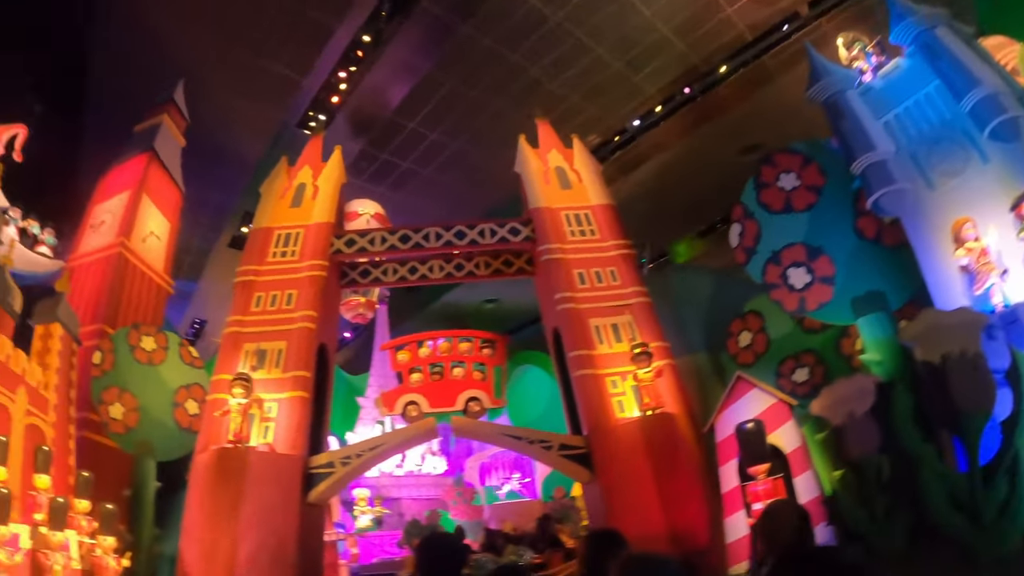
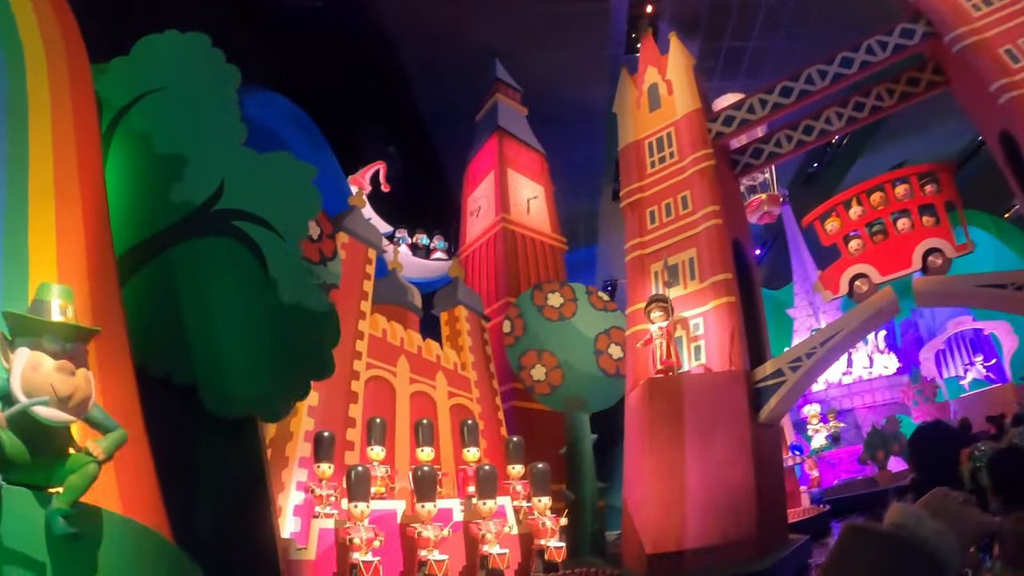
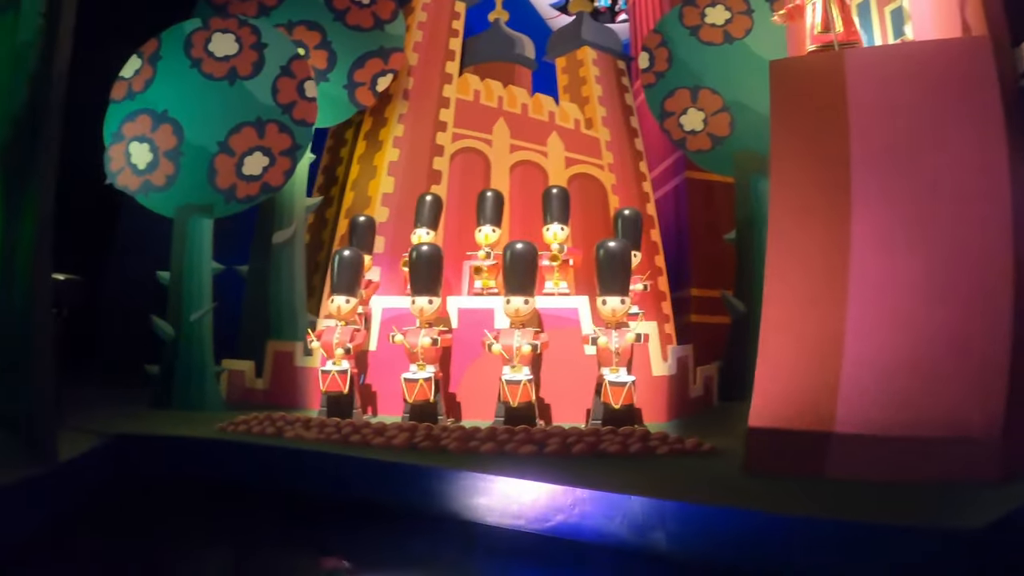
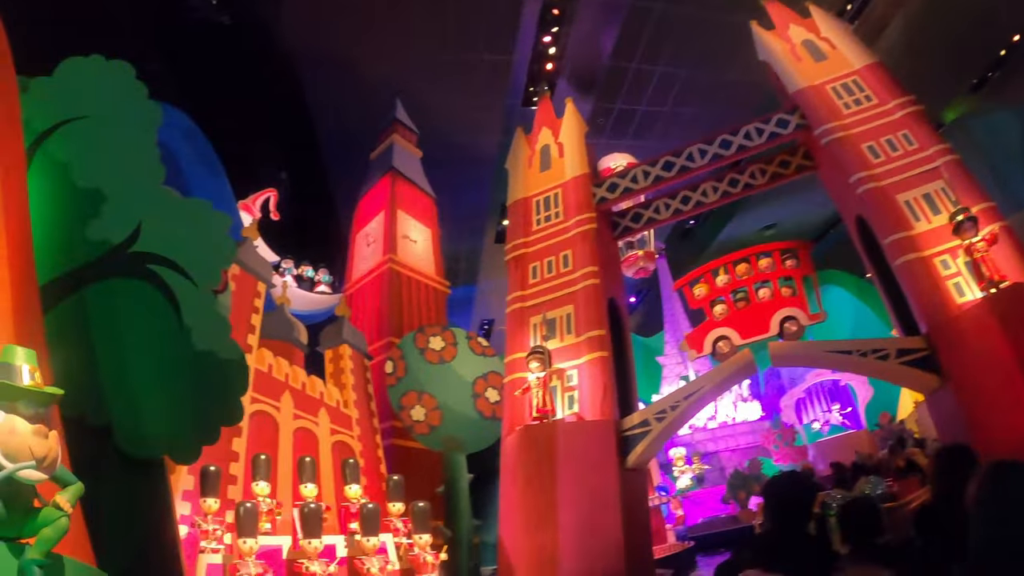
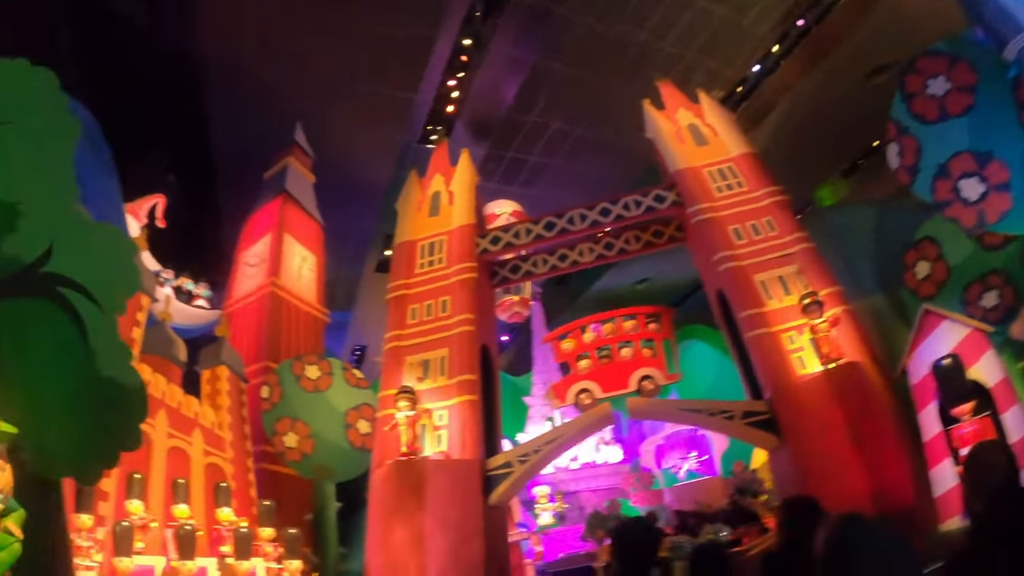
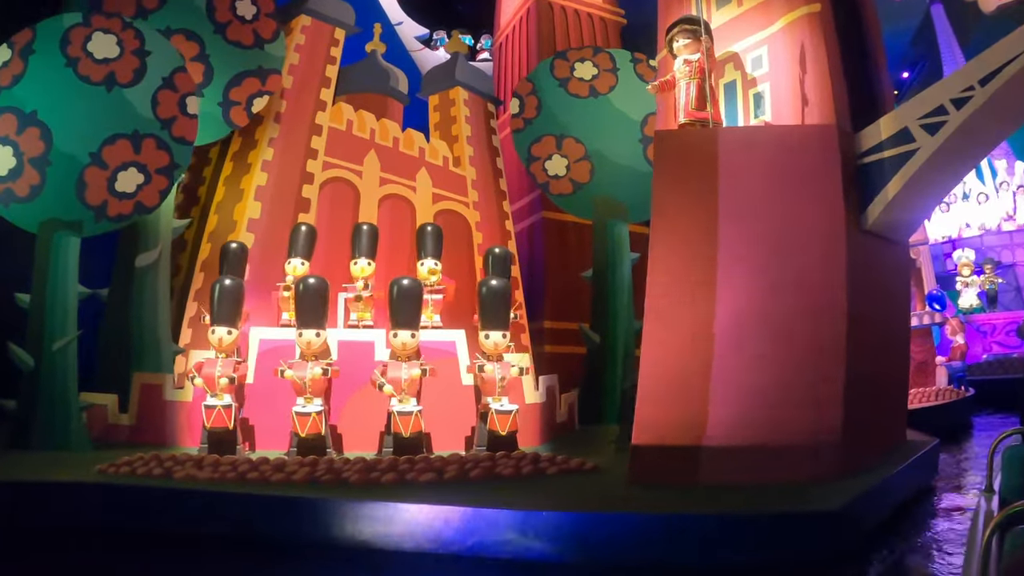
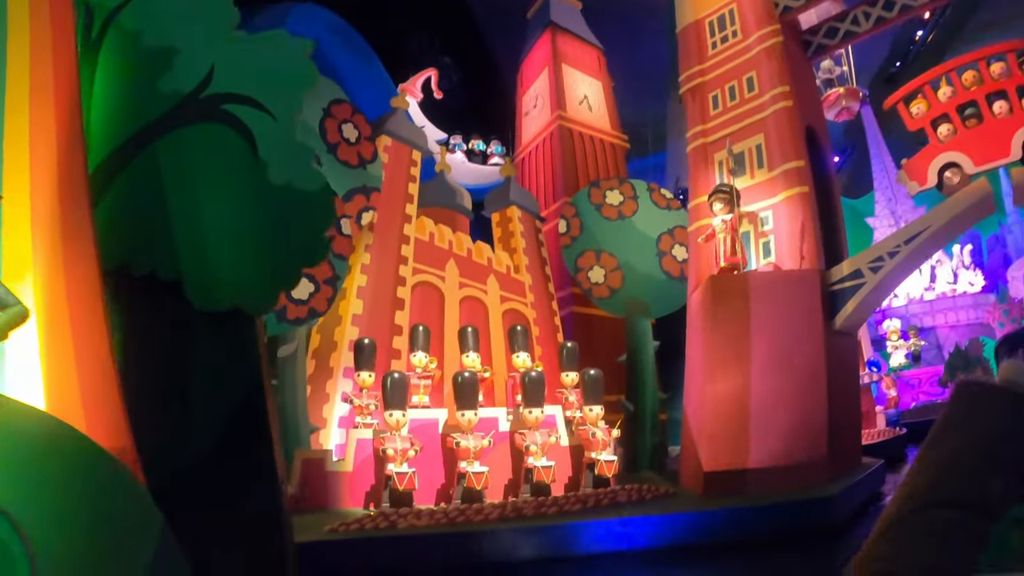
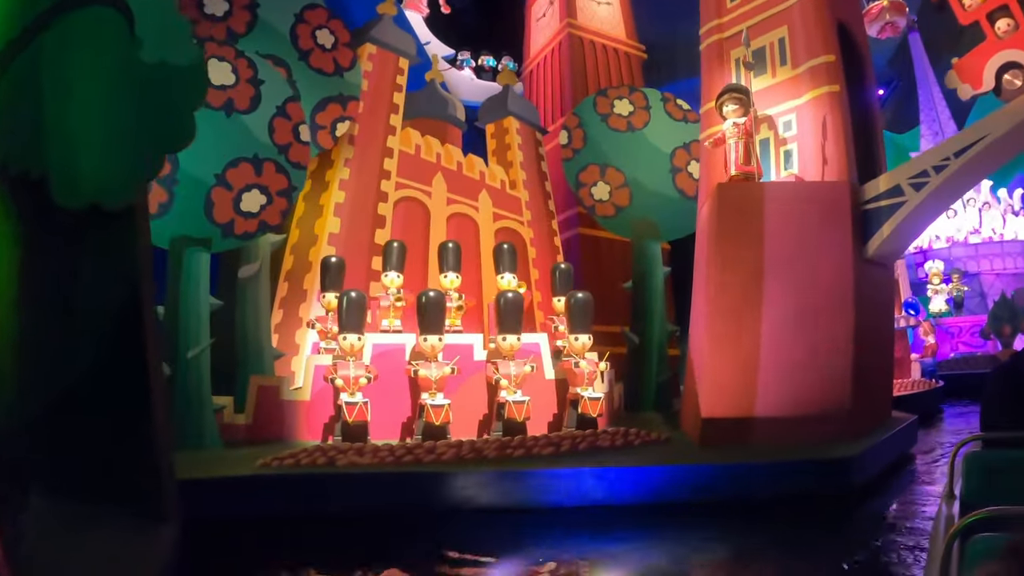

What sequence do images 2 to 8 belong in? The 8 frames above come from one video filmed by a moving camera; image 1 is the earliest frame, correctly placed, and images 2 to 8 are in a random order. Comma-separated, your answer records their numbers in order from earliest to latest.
5, 4, 2, 7, 8, 6, 3
